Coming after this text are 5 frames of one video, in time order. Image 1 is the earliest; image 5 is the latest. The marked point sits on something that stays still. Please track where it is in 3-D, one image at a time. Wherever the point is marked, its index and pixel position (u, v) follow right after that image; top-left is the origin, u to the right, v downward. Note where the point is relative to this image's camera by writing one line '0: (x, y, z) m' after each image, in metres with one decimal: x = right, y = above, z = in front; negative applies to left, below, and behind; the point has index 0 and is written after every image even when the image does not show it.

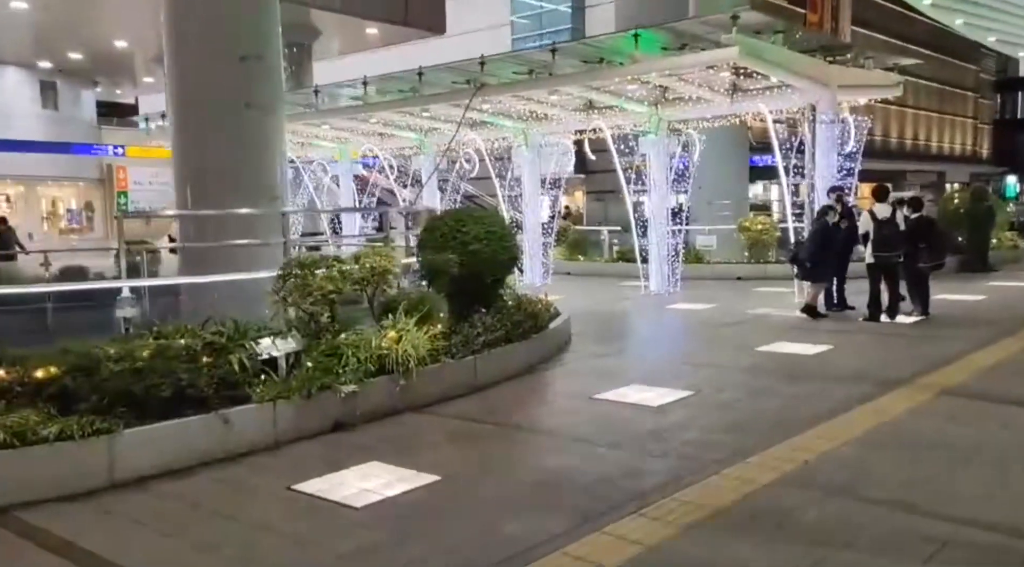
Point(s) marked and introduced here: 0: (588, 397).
0: (+0.6, -0.9, +7.7) m
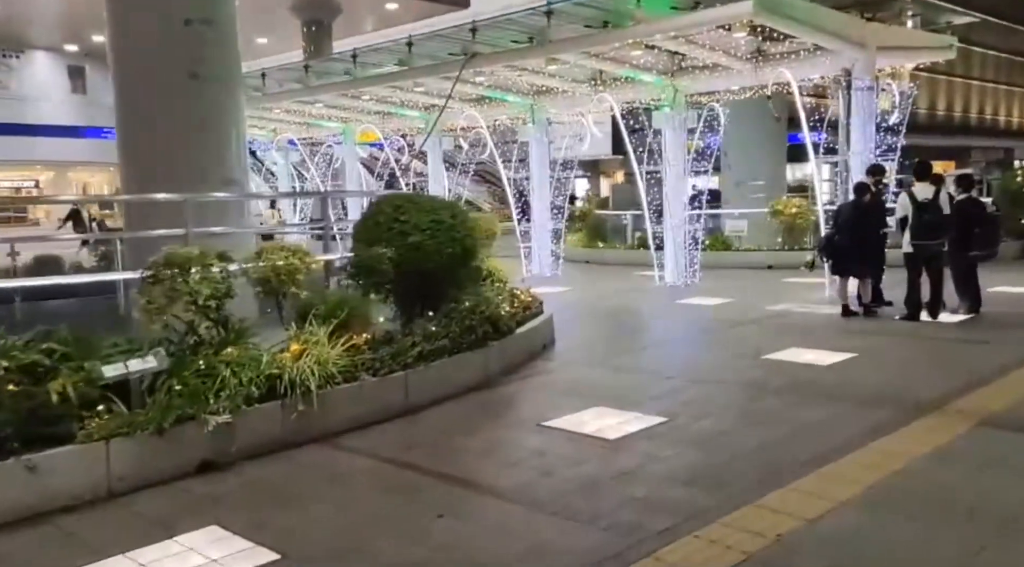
0: (+0.1, -0.9, +6.2) m
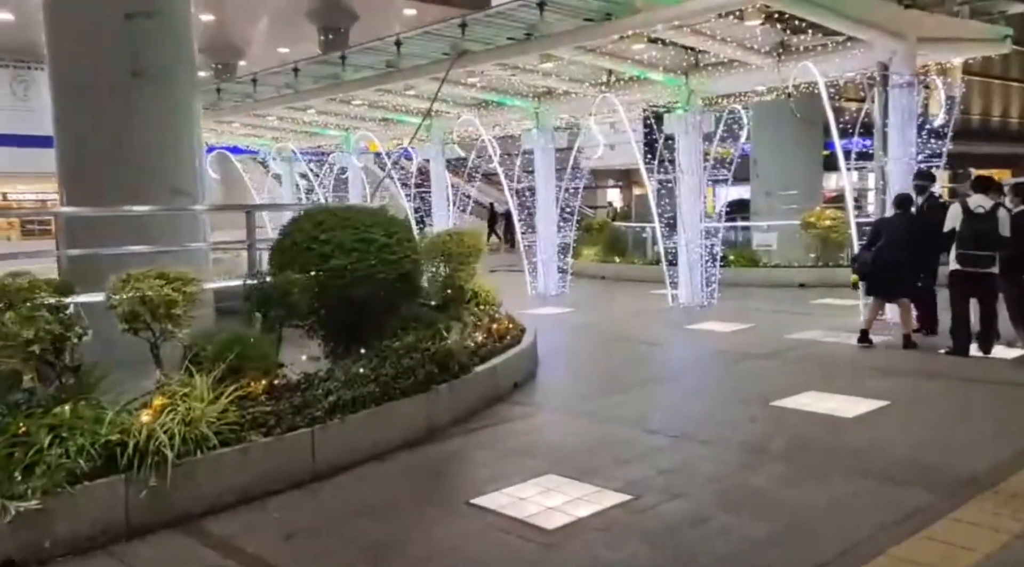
0: (-0.3, -1.1, +4.9) m
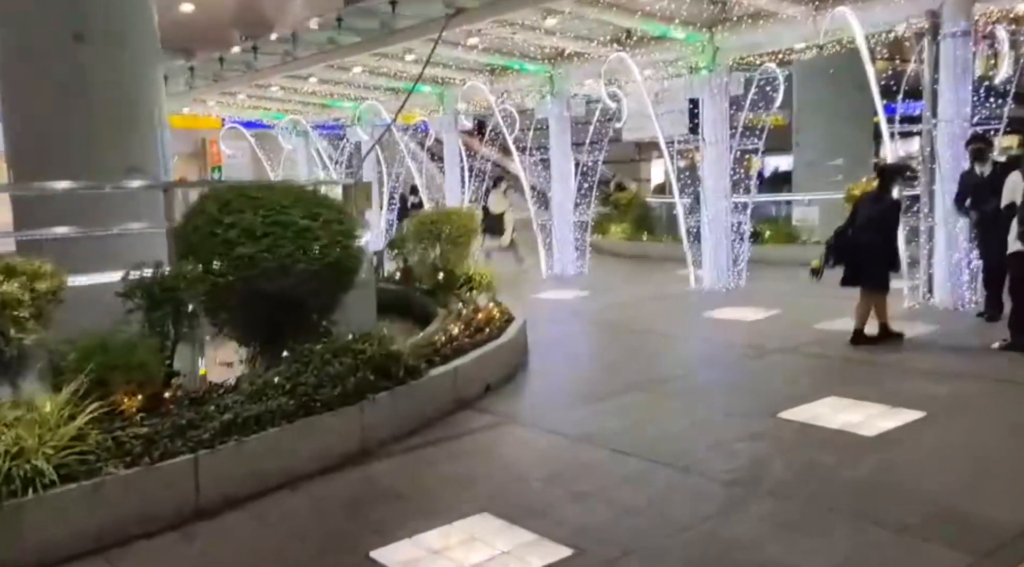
0: (-0.6, -1.1, +3.9) m
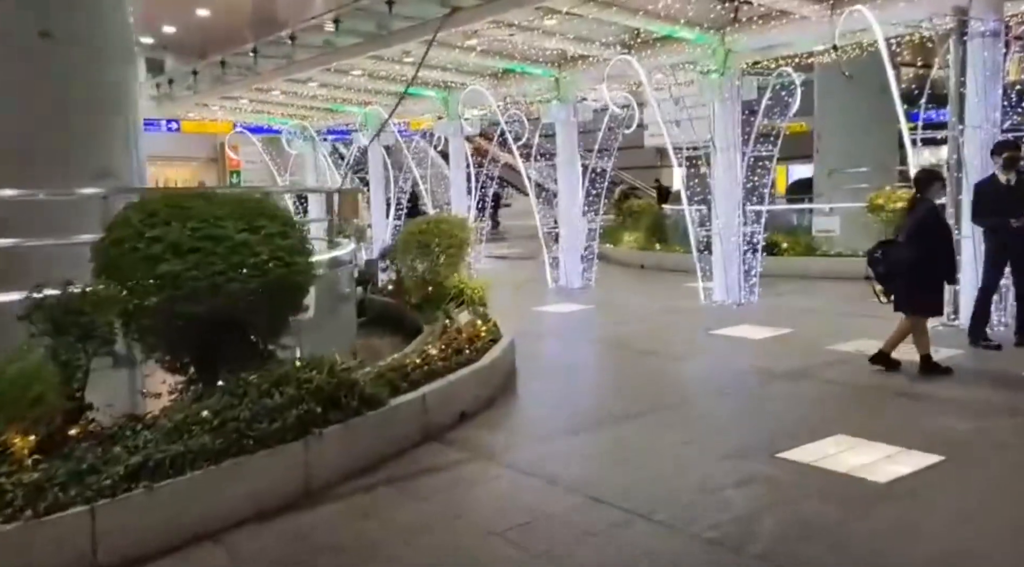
0: (-0.8, -1.2, +3.3) m
